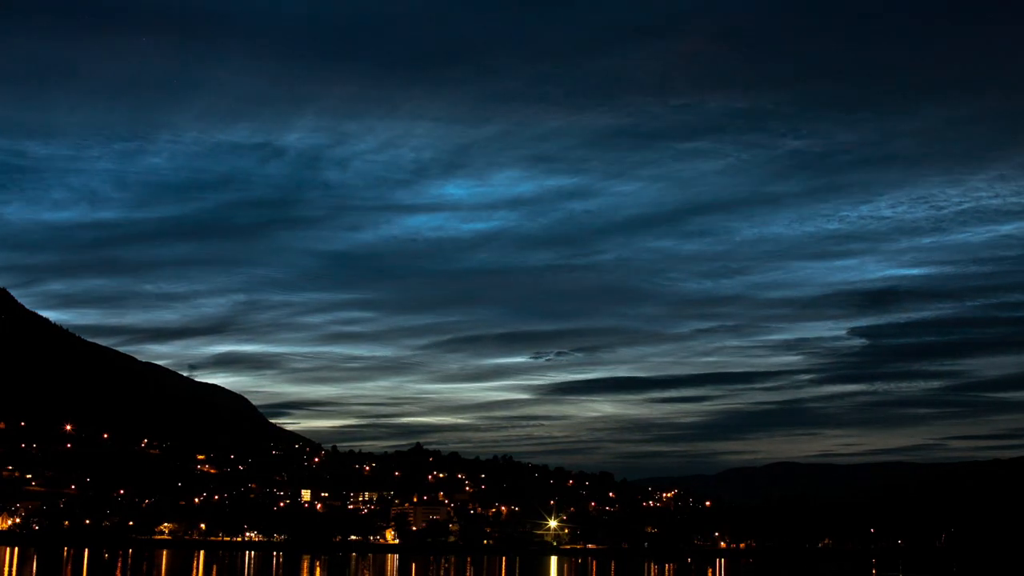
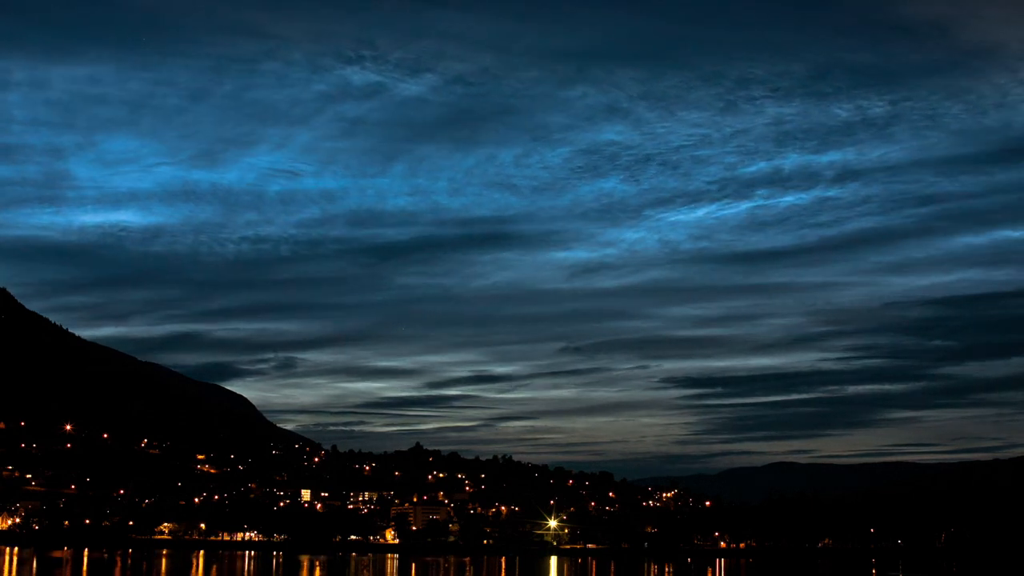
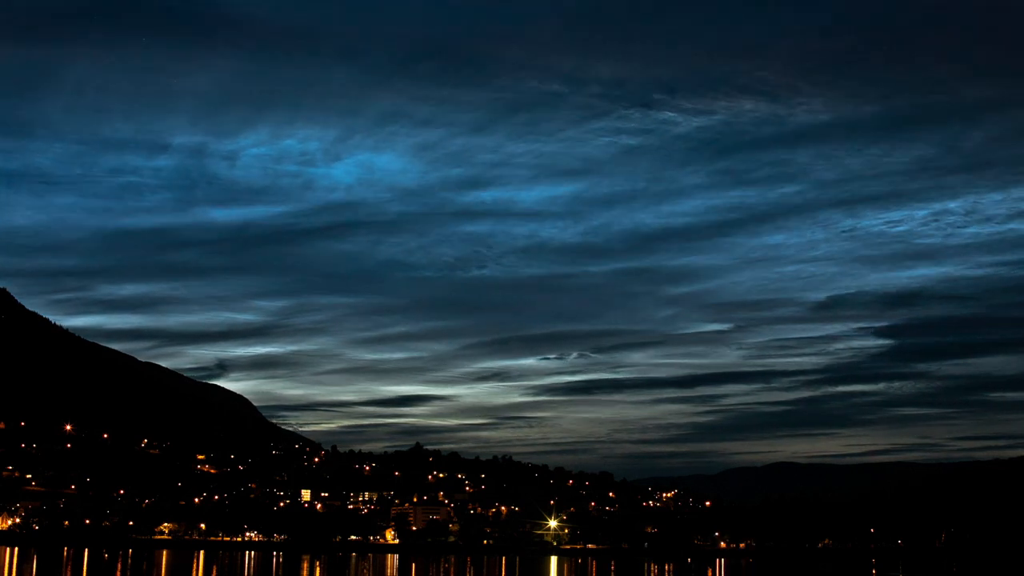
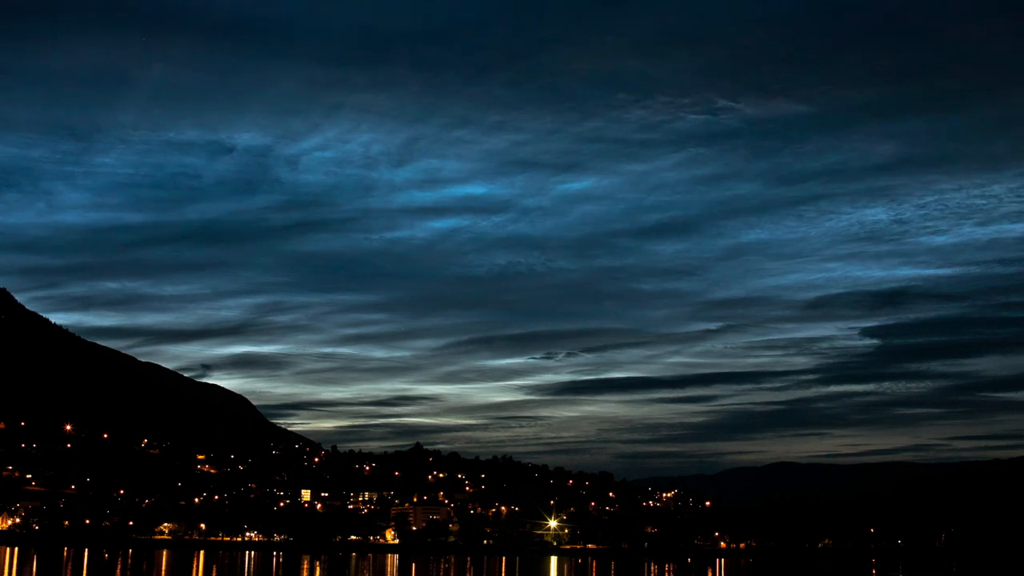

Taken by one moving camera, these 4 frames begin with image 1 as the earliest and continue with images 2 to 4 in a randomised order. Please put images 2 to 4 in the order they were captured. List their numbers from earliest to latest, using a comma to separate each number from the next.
4, 3, 2
